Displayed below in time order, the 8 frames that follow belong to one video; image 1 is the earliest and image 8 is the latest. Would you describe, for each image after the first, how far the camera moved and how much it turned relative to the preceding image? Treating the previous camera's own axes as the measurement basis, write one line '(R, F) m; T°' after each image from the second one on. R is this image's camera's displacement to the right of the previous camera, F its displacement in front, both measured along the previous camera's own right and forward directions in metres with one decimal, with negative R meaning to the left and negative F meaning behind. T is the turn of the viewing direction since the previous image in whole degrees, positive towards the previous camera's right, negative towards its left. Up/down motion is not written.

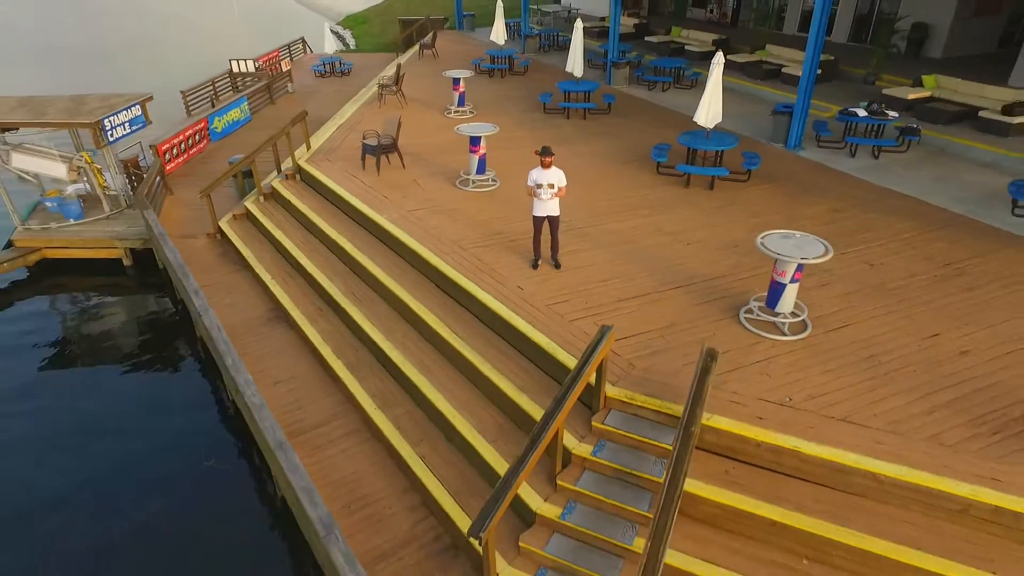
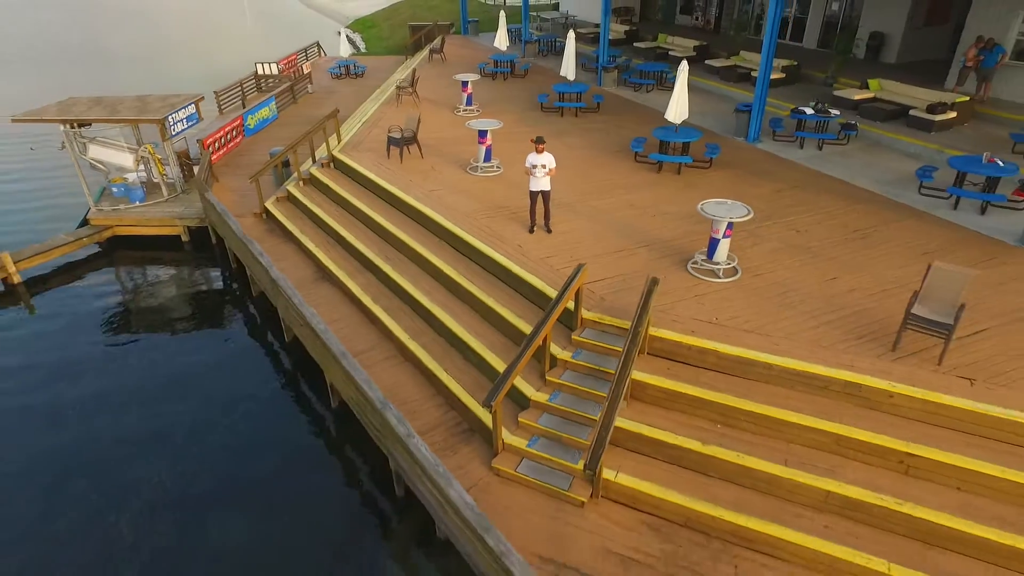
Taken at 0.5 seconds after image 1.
(0.0, -1.9) m; 0°
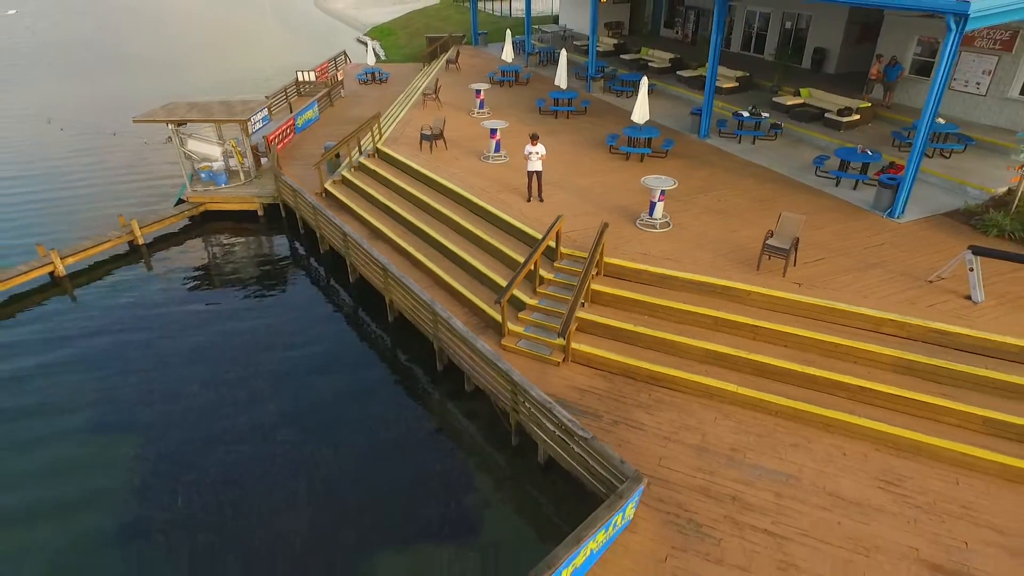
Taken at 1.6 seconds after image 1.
(+0.1, -3.7) m; 0°
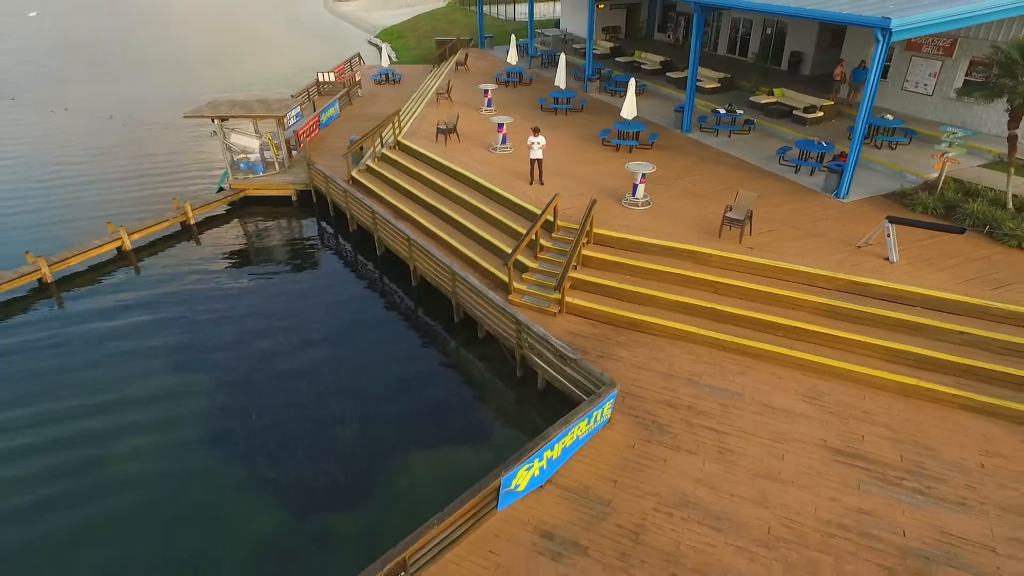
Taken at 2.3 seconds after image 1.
(0.0, -2.2) m; 0°
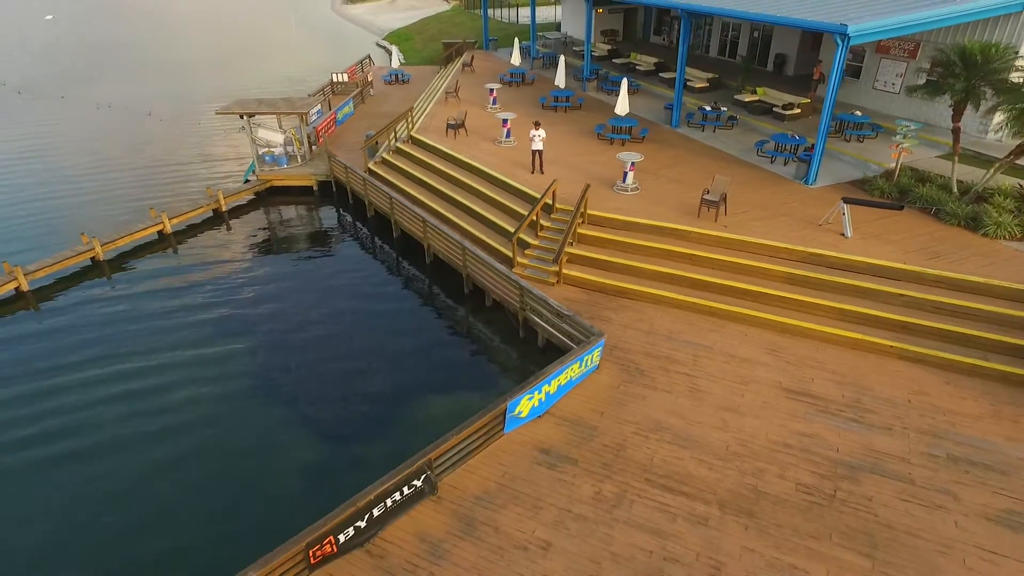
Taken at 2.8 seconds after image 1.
(0.0, -1.7) m; 0°
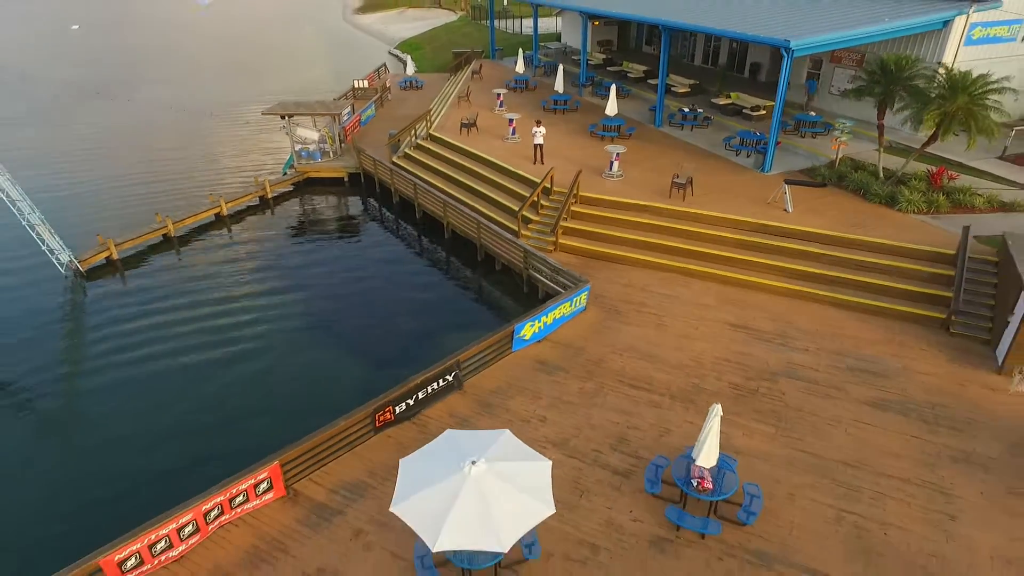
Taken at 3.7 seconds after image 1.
(-0.1, -3.1) m; 0°
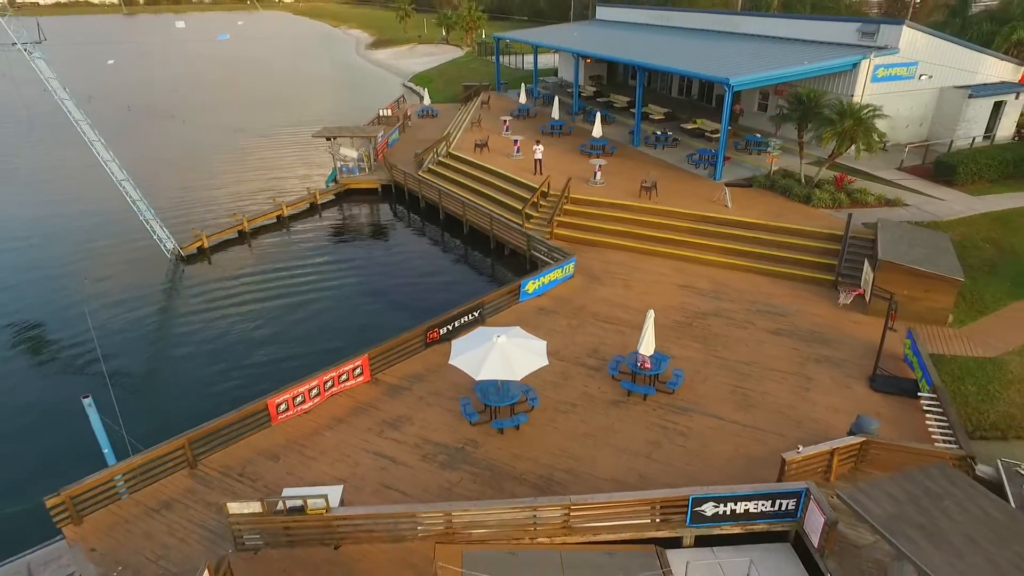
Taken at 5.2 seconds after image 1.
(-0.2, -4.9) m; 0°
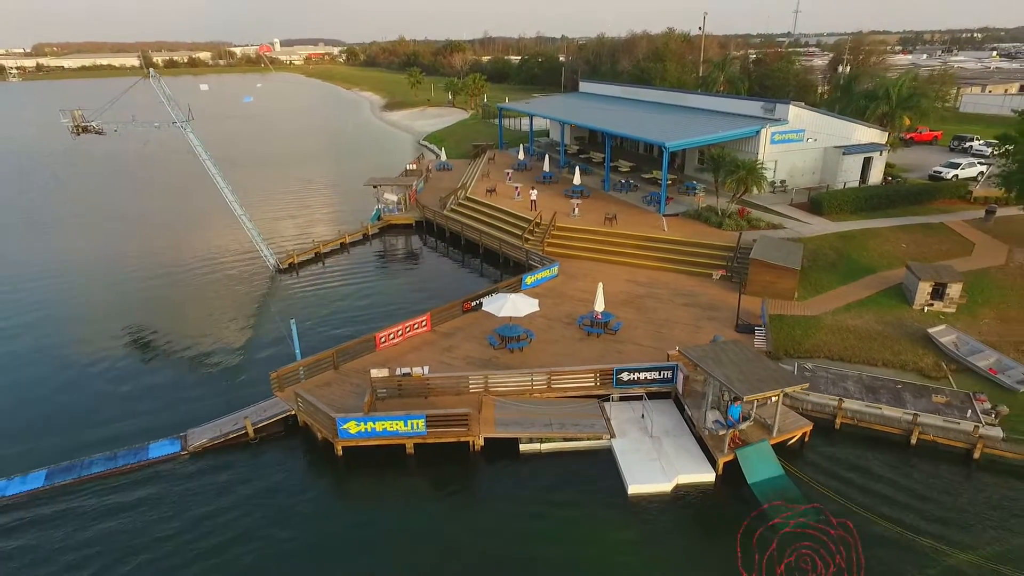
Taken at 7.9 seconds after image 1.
(-0.3, -9.0) m; 0°
